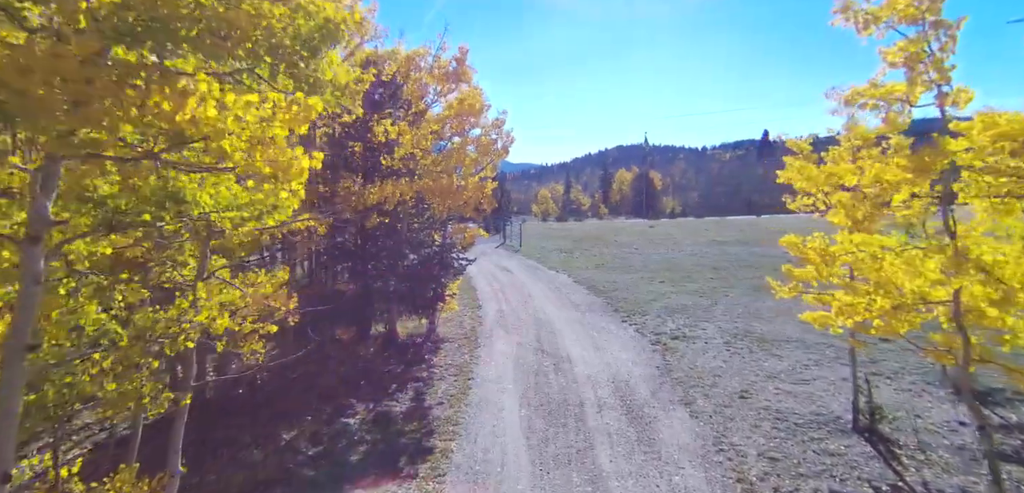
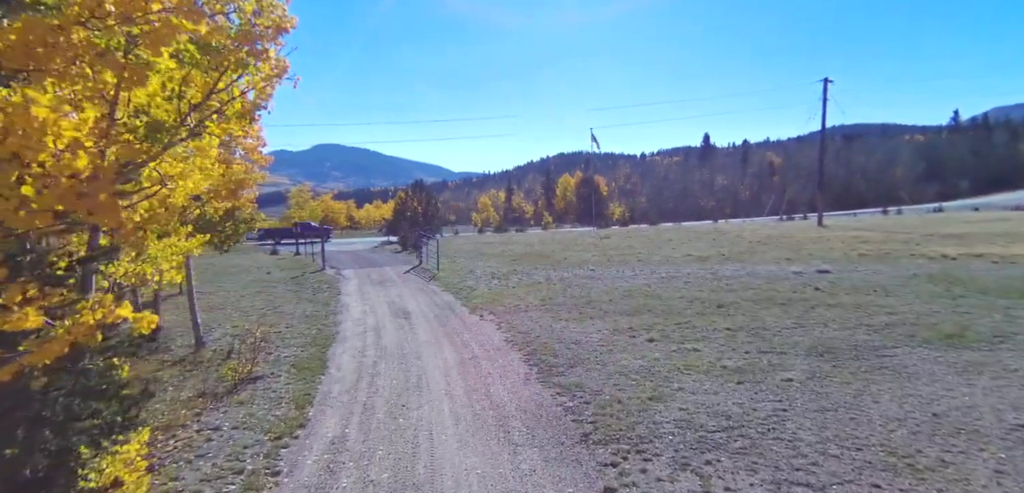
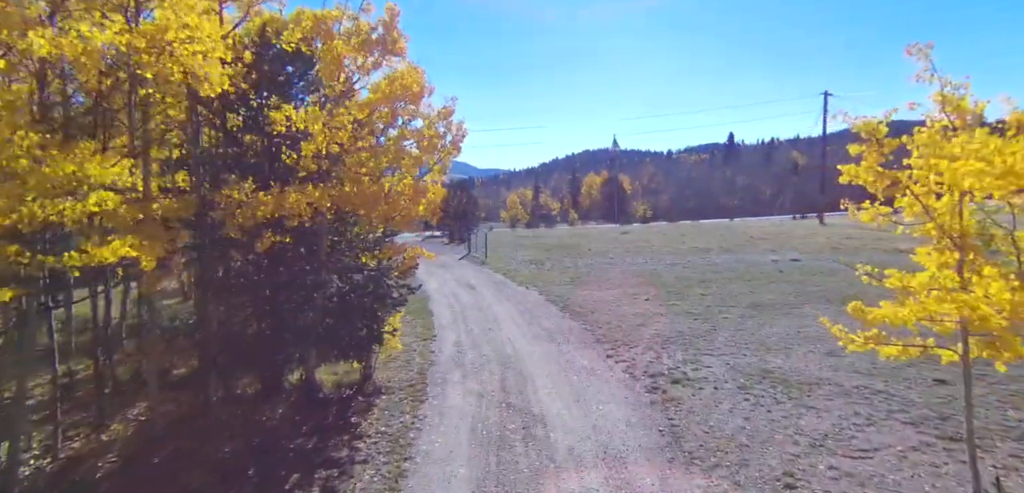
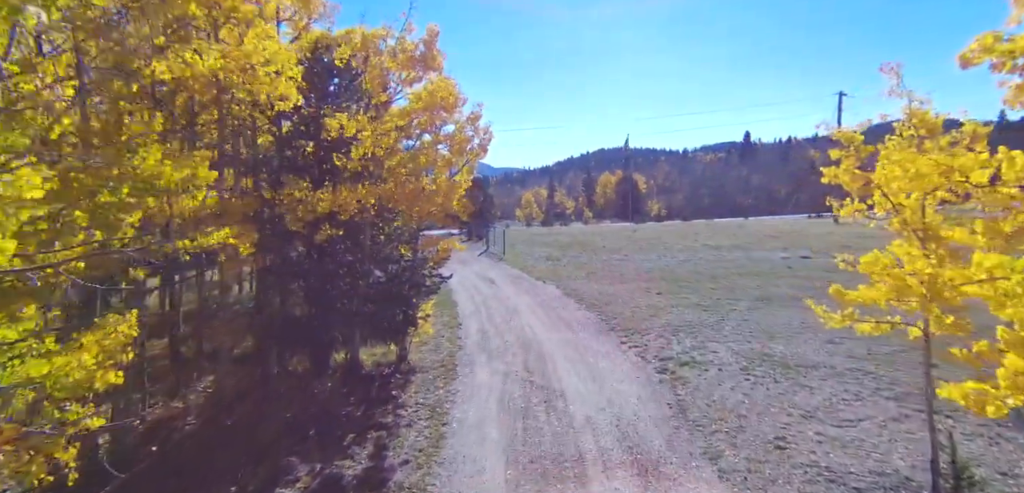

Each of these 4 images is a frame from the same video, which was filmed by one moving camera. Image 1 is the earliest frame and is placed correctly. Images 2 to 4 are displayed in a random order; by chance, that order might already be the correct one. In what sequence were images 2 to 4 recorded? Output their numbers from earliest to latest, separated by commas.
4, 3, 2
